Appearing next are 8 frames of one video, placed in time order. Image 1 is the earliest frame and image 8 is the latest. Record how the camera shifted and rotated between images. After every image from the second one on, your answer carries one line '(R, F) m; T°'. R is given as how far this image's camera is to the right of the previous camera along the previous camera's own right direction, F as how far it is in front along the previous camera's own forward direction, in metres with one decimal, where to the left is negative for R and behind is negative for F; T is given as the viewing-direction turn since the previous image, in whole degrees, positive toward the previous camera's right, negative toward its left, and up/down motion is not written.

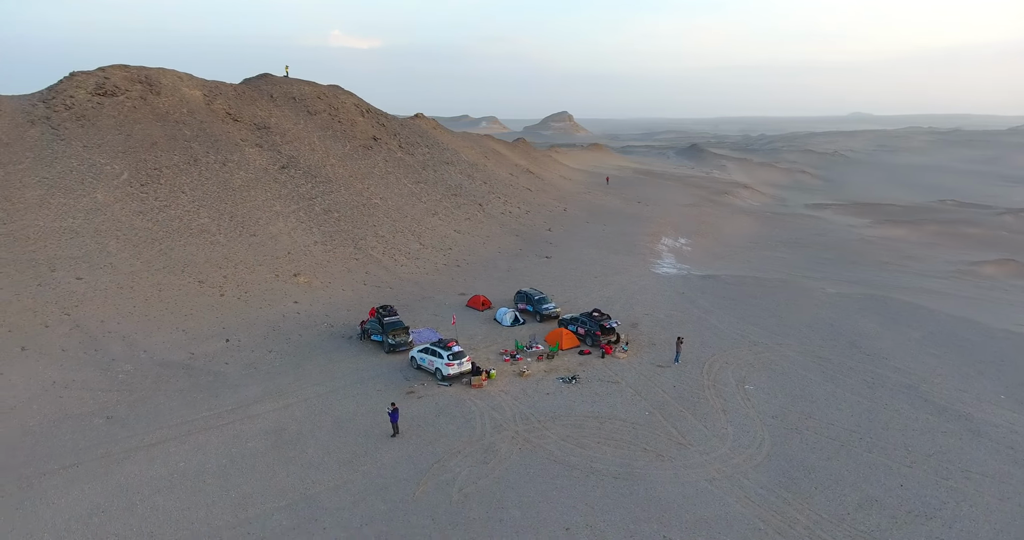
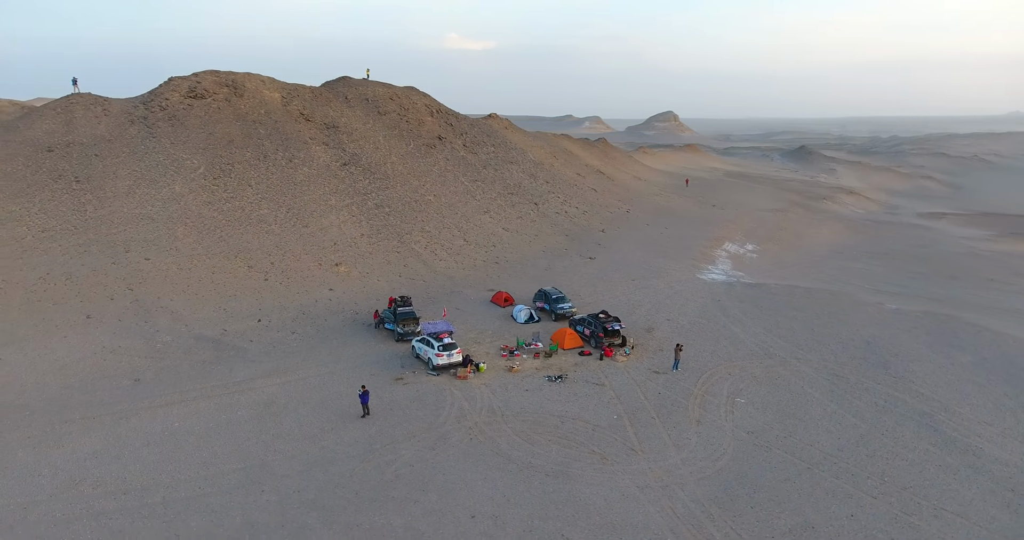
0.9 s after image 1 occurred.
(+3.8, 0.0) m; -10°
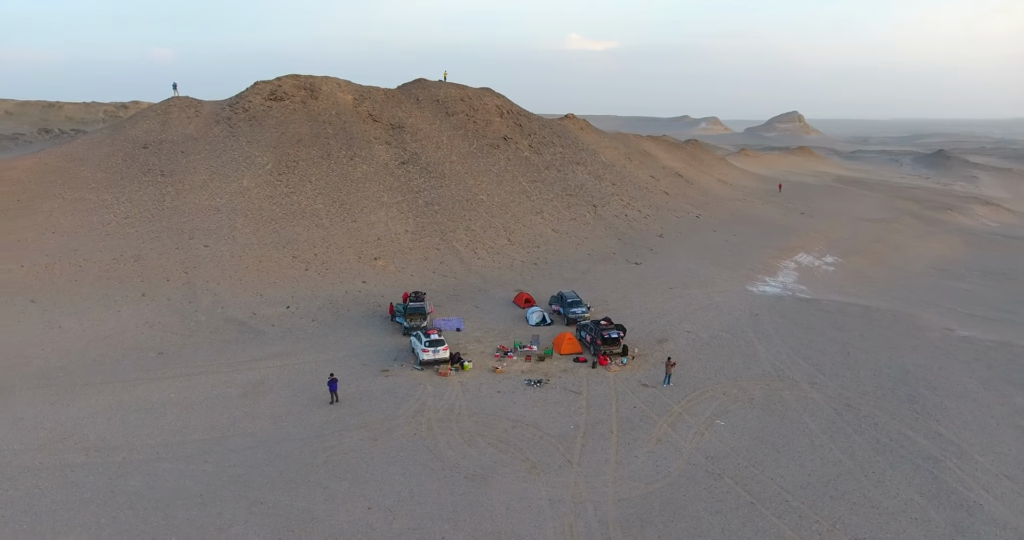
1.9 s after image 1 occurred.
(+4.3, +0.6) m; -11°
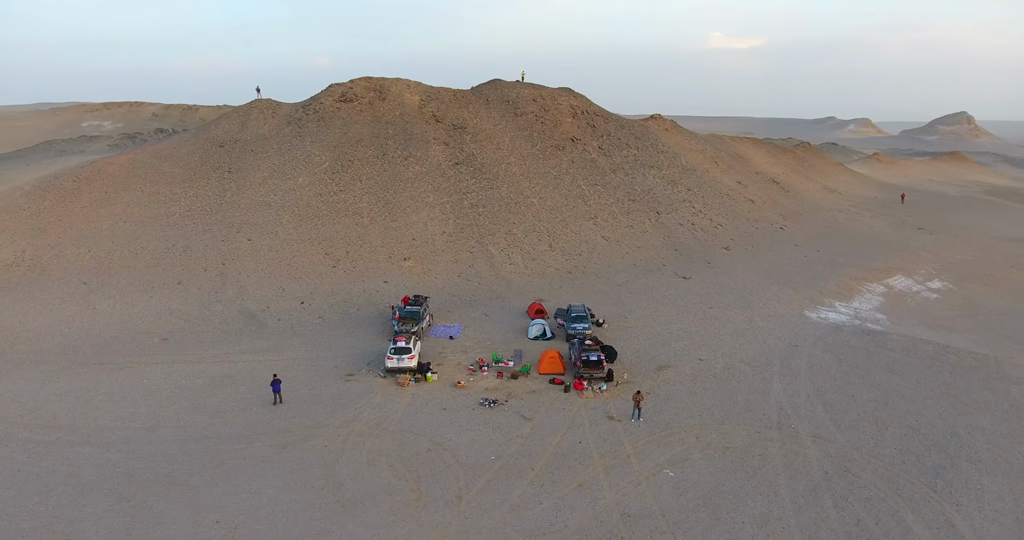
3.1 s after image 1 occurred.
(+5.1, +2.0) m; -12°
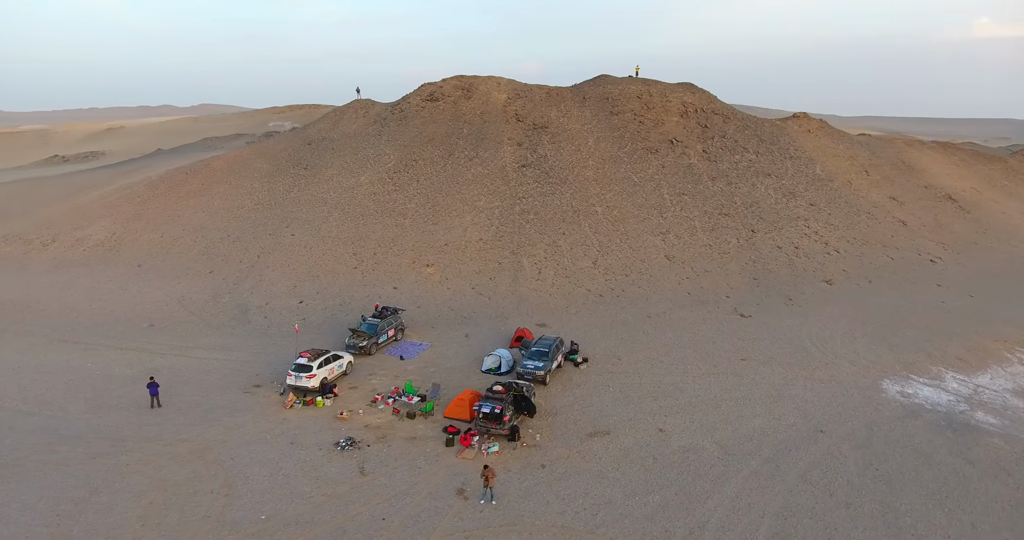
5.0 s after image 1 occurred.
(+8.0, +4.8) m; -19°
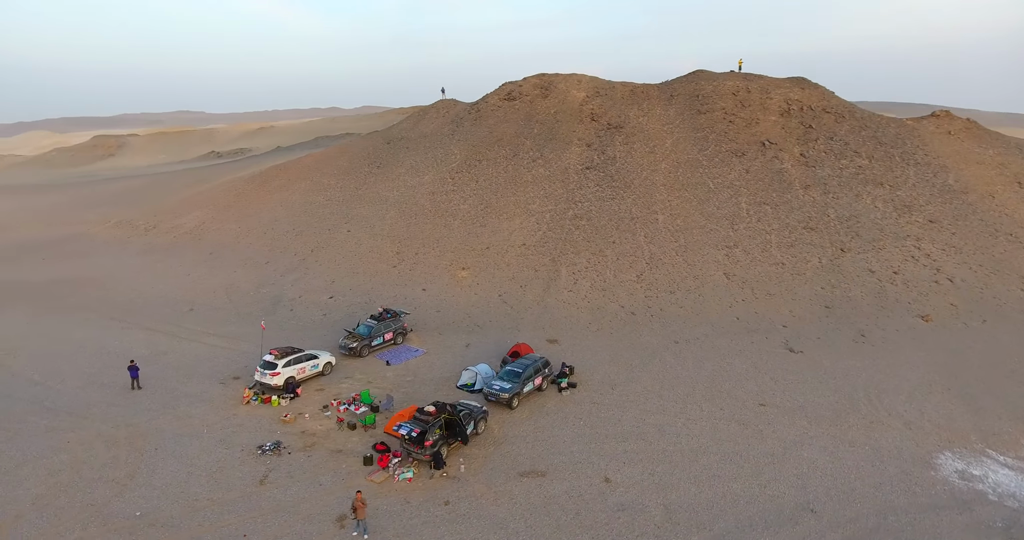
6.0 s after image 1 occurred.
(+5.0, +2.2) m; -14°
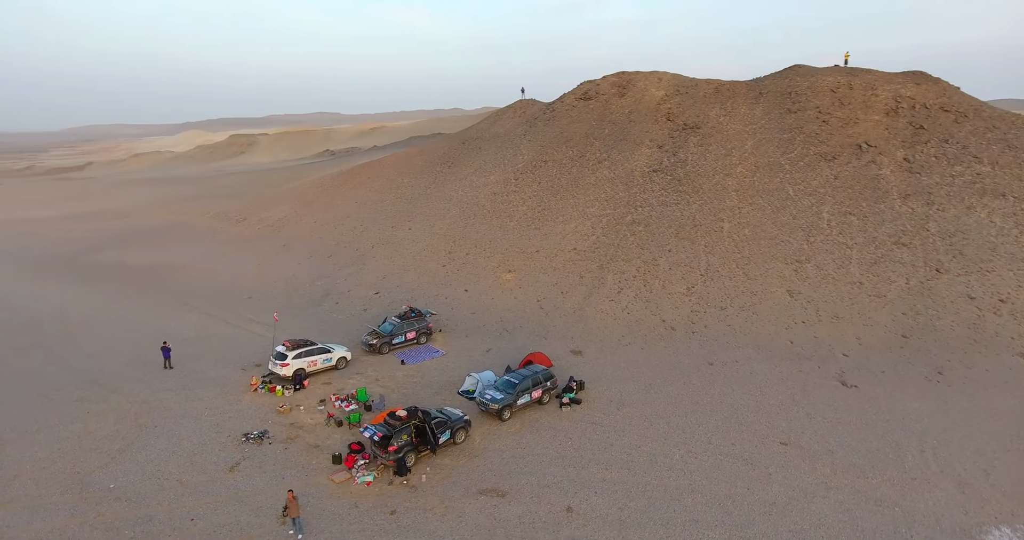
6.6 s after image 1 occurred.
(+3.3, +1.1) m; -11°
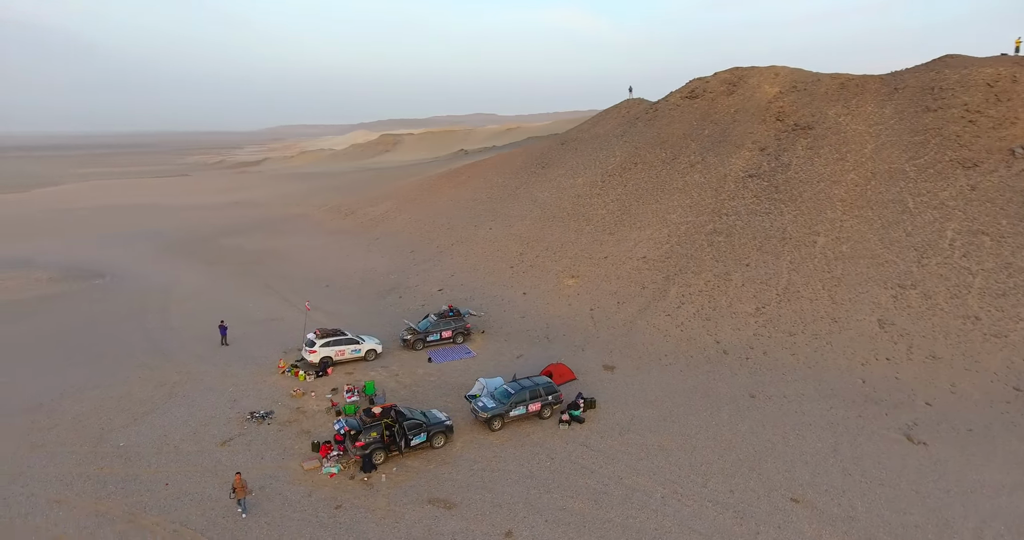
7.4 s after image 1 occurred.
(+4.0, +1.2) m; -14°
